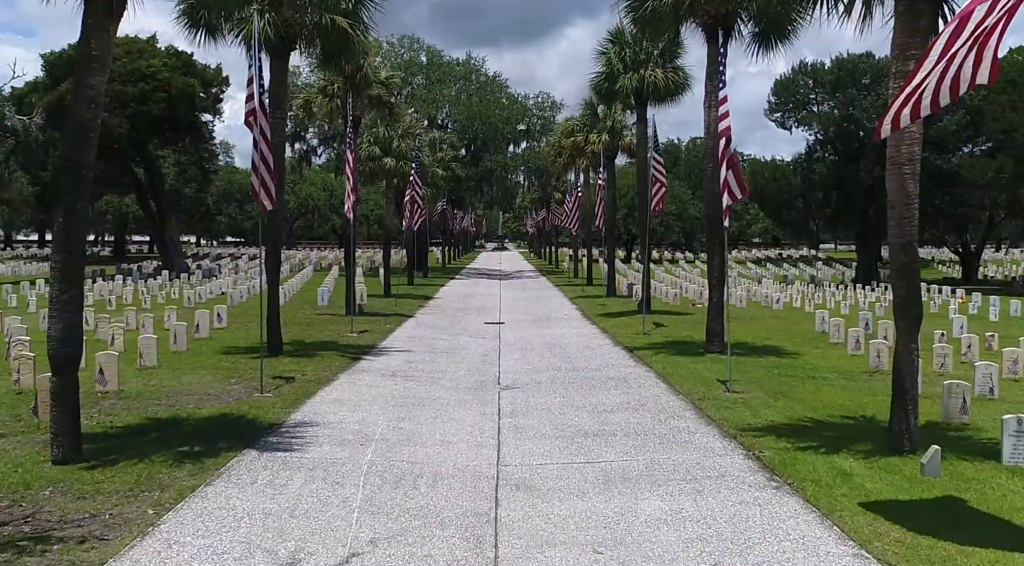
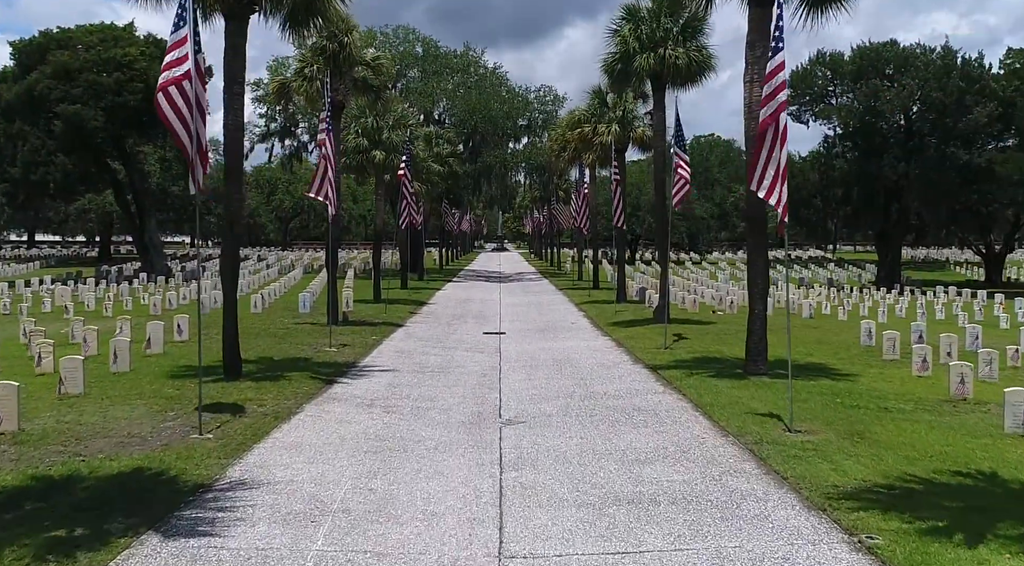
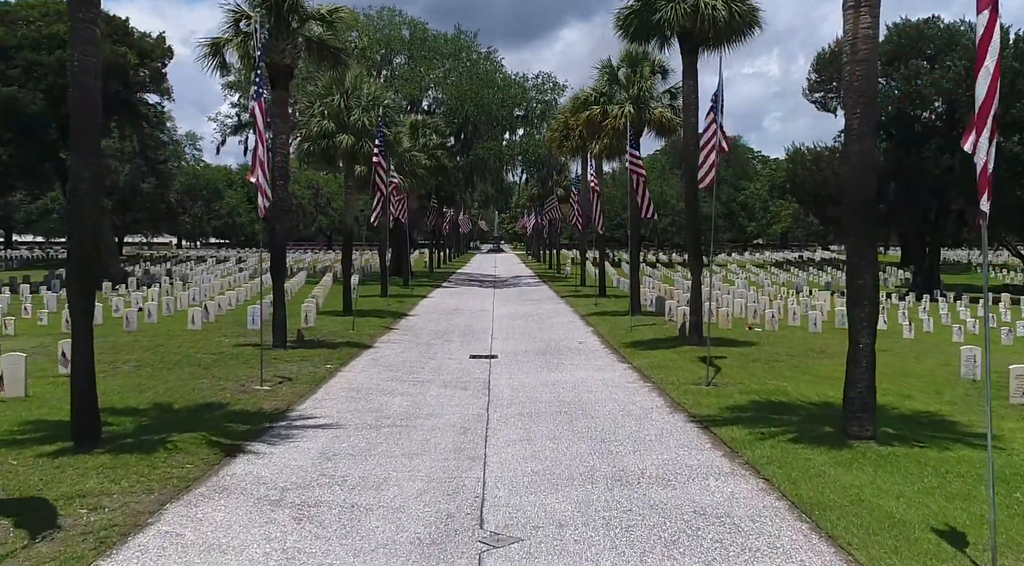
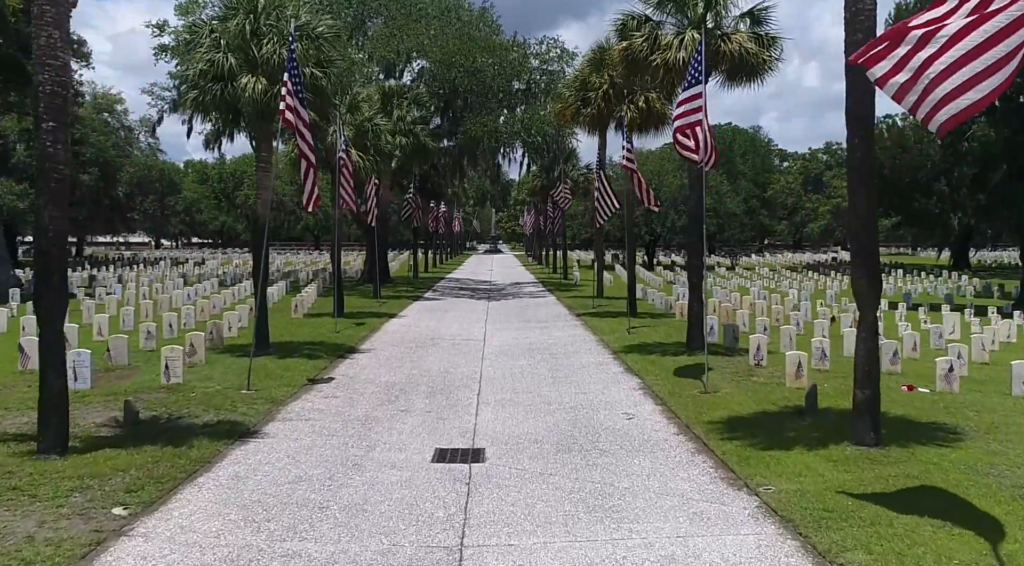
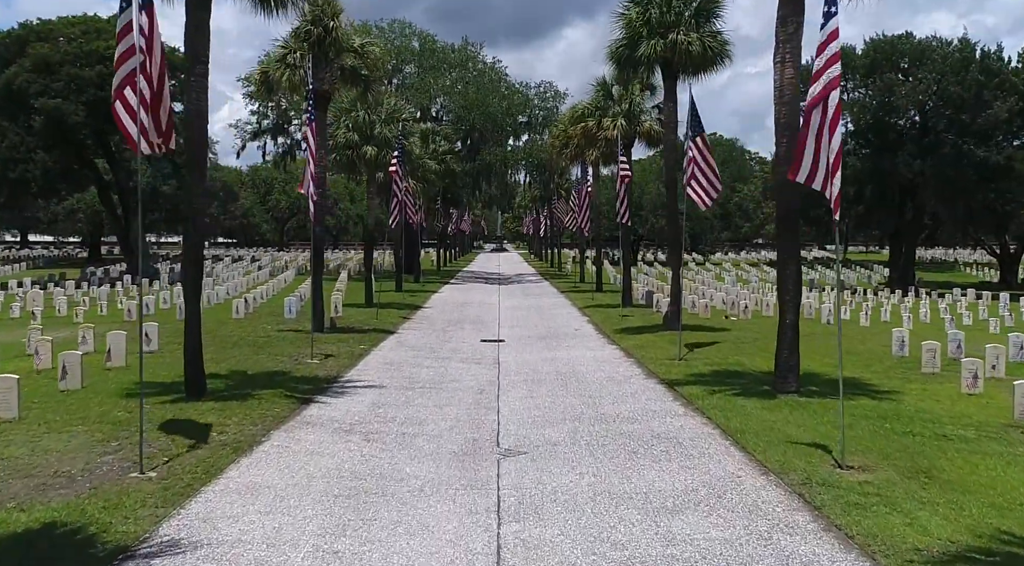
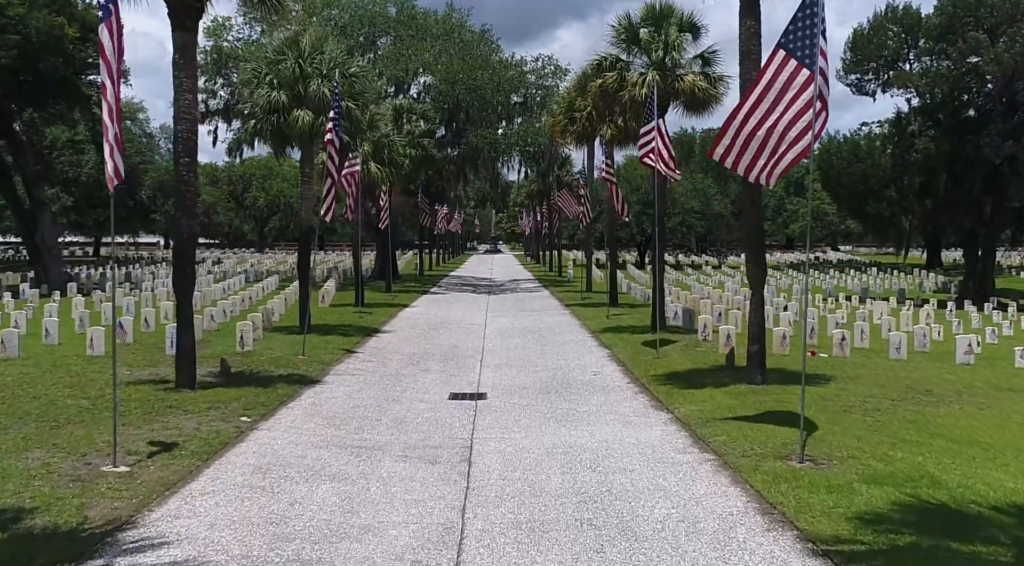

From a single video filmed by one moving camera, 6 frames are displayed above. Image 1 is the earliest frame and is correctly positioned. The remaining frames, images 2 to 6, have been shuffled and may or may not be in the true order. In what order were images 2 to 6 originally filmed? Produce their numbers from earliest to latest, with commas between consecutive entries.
2, 5, 3, 6, 4
